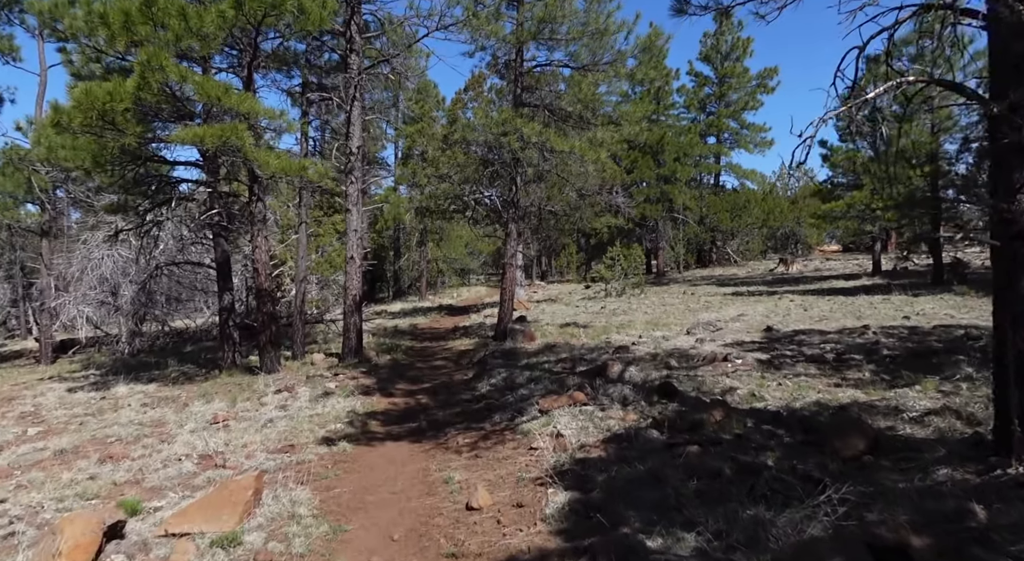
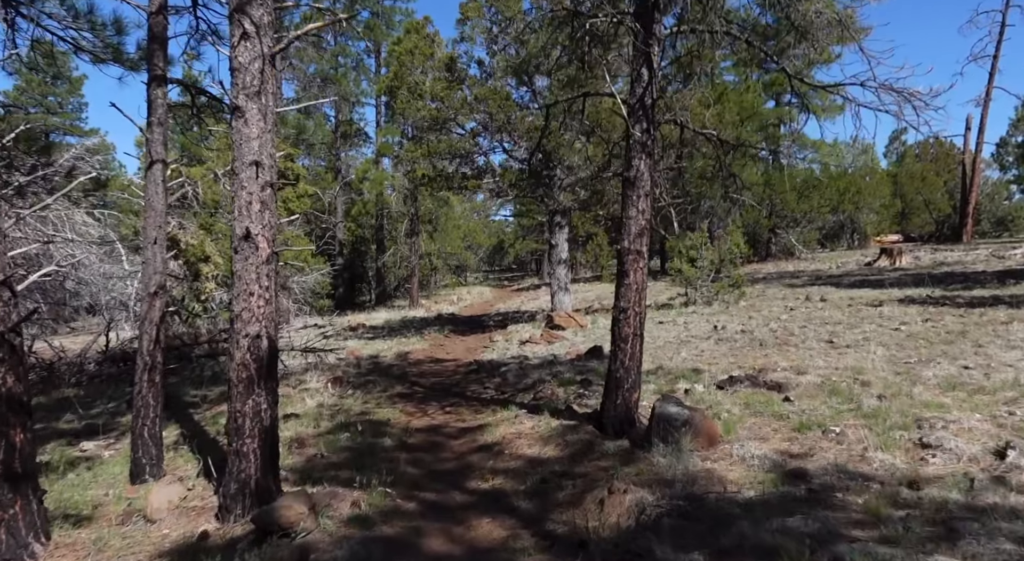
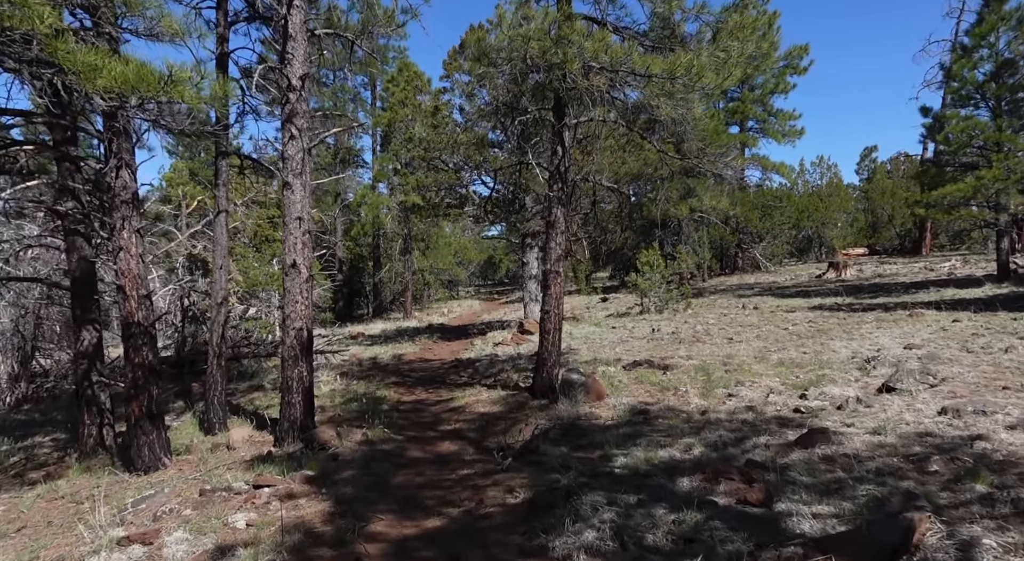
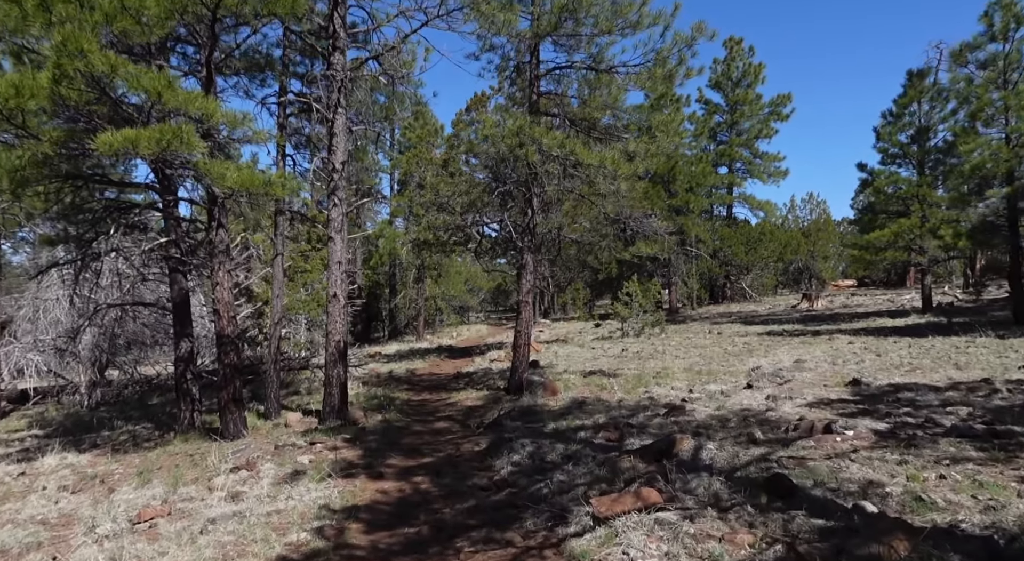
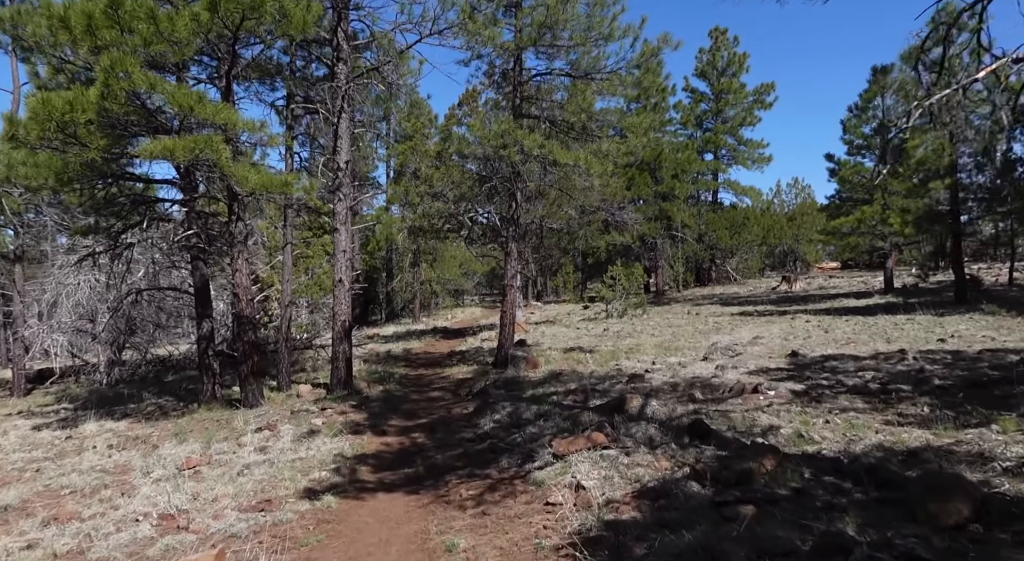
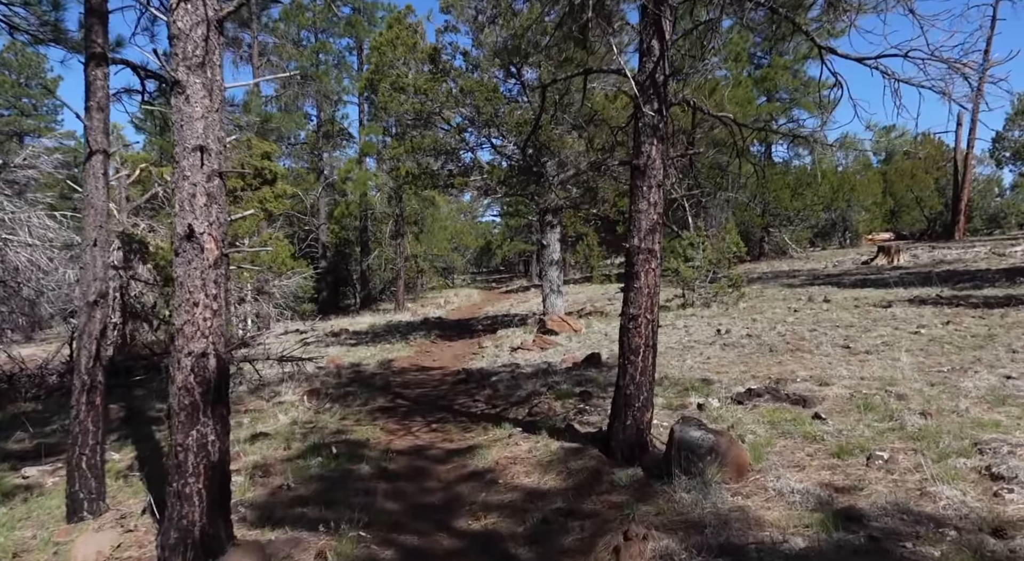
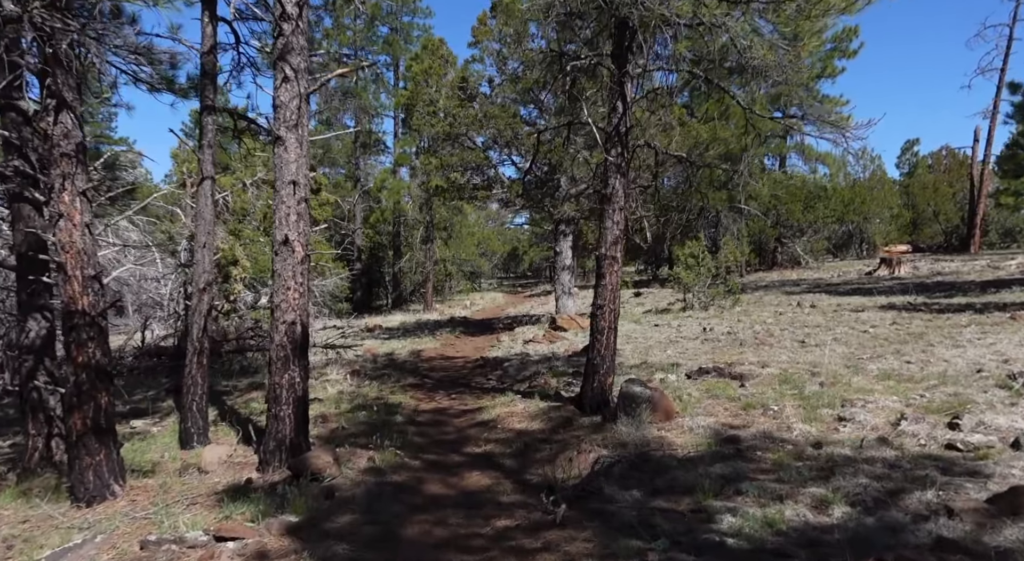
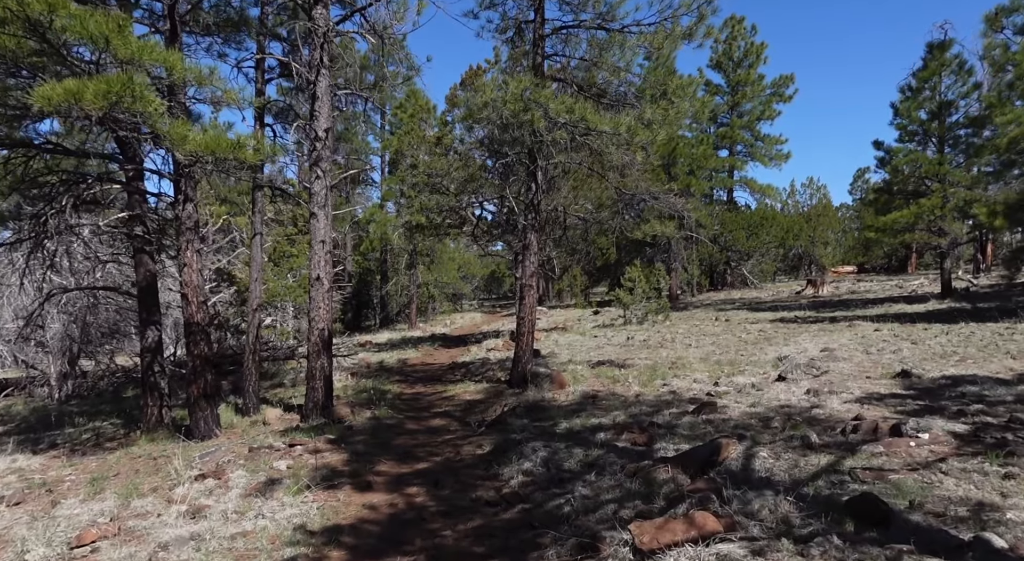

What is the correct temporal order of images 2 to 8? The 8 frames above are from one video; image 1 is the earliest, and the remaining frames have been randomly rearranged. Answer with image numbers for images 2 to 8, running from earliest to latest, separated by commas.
5, 4, 8, 3, 7, 2, 6
